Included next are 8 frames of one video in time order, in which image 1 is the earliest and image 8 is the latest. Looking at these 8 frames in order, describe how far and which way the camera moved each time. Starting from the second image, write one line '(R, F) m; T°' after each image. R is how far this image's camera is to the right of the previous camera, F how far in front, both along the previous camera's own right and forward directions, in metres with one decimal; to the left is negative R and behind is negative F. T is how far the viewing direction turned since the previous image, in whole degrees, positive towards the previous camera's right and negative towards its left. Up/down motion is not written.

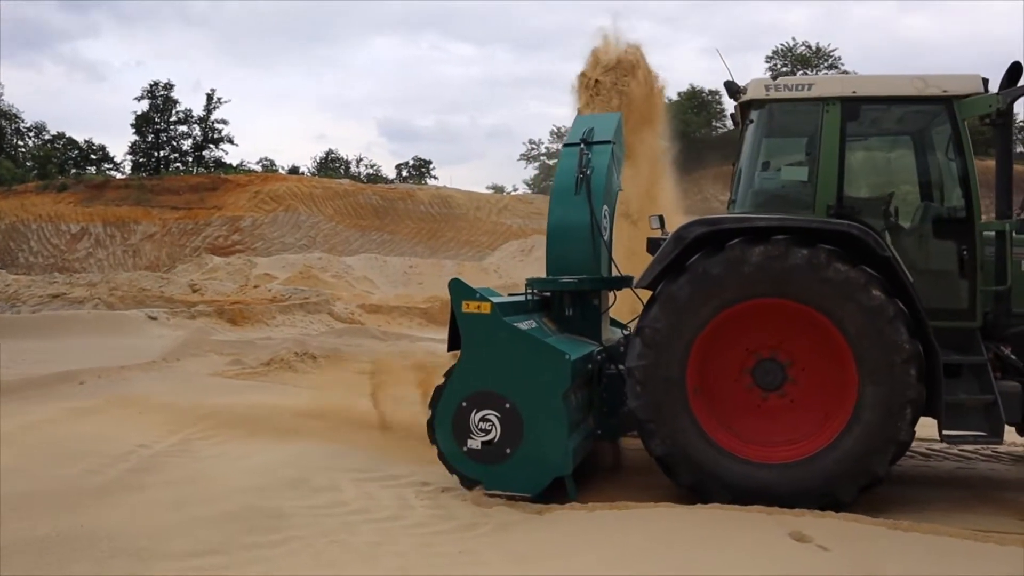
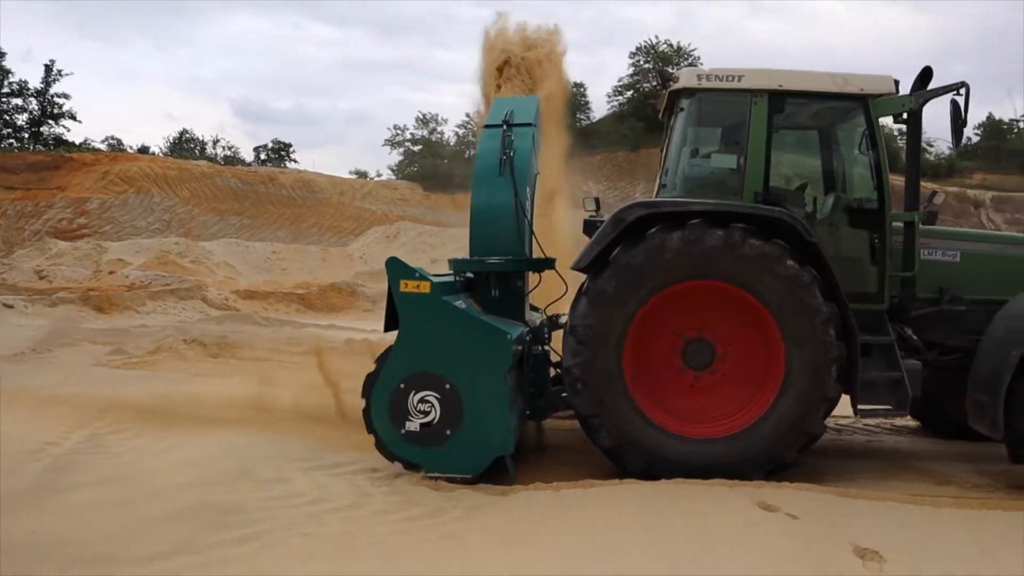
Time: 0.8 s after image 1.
(-0.4, +0.1) m; +9°
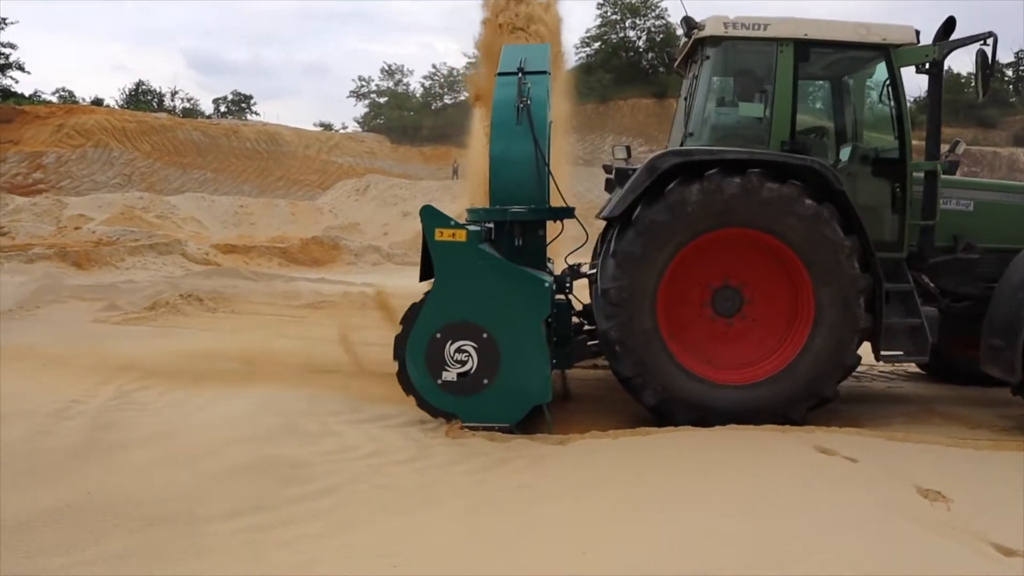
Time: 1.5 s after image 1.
(-0.4, +0.1) m; +2°
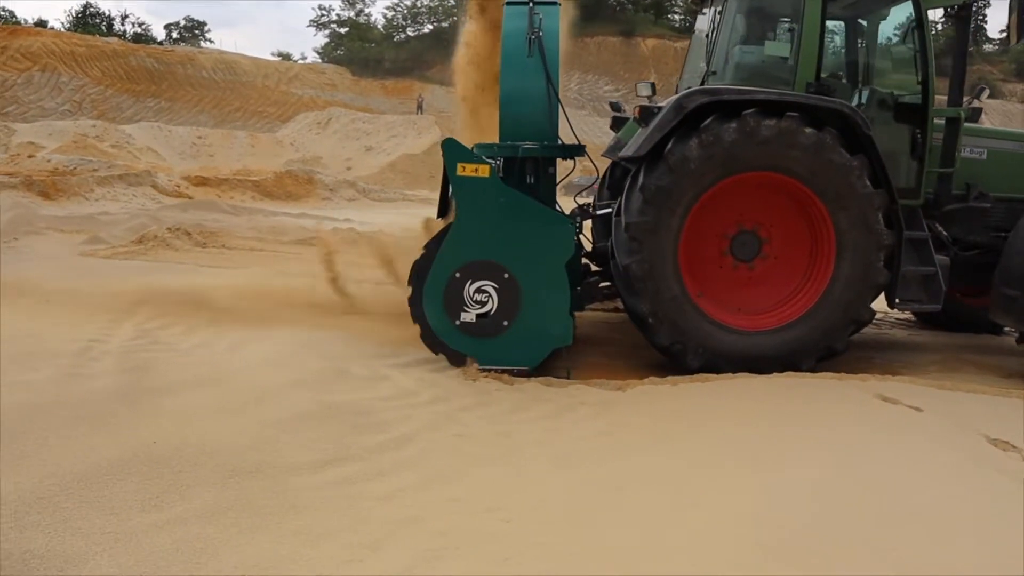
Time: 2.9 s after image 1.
(-0.4, +0.2) m; +3°
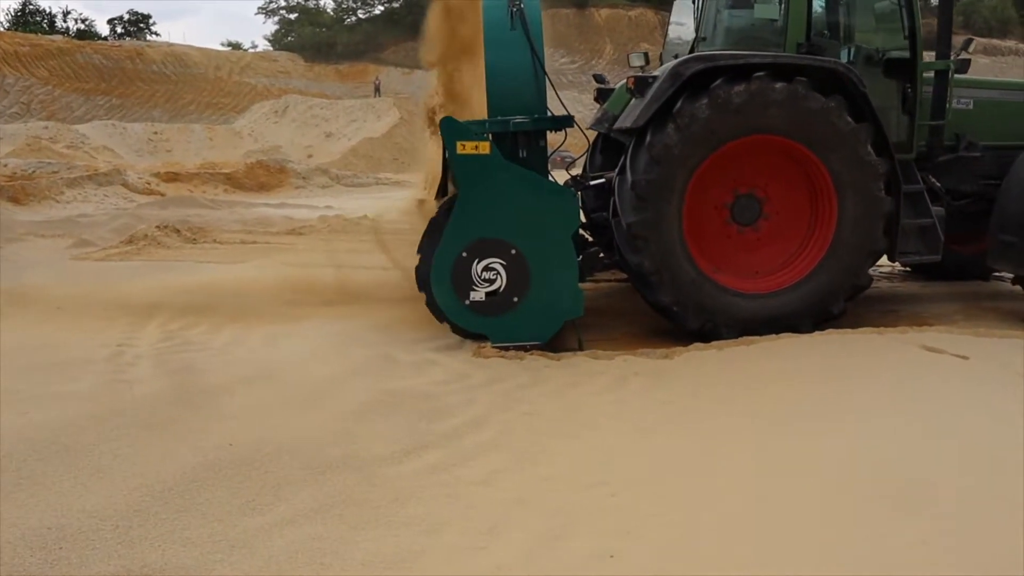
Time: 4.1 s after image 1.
(-0.3, +0.1) m; +2°
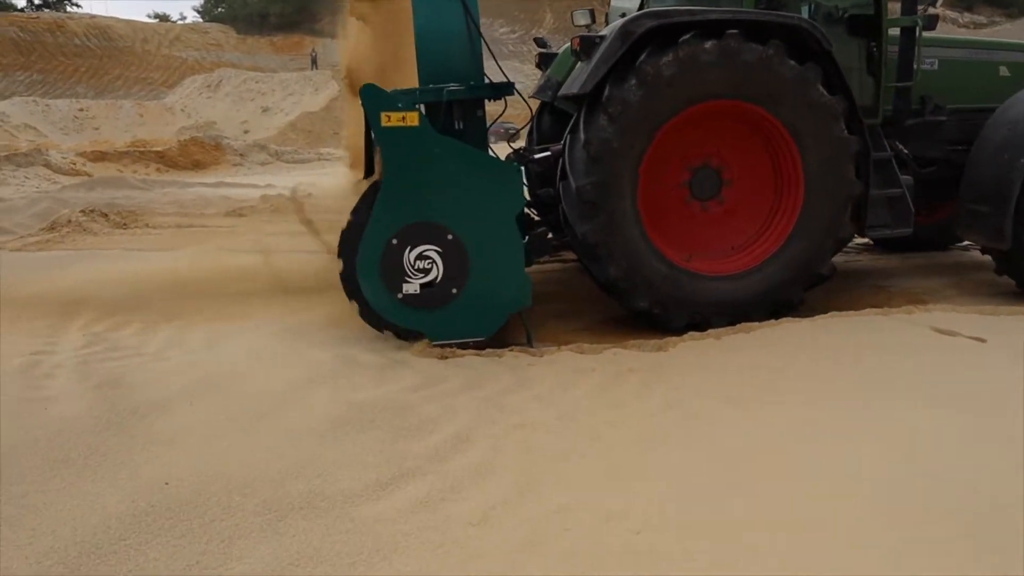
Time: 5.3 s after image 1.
(-0.1, +0.4) m; +4°
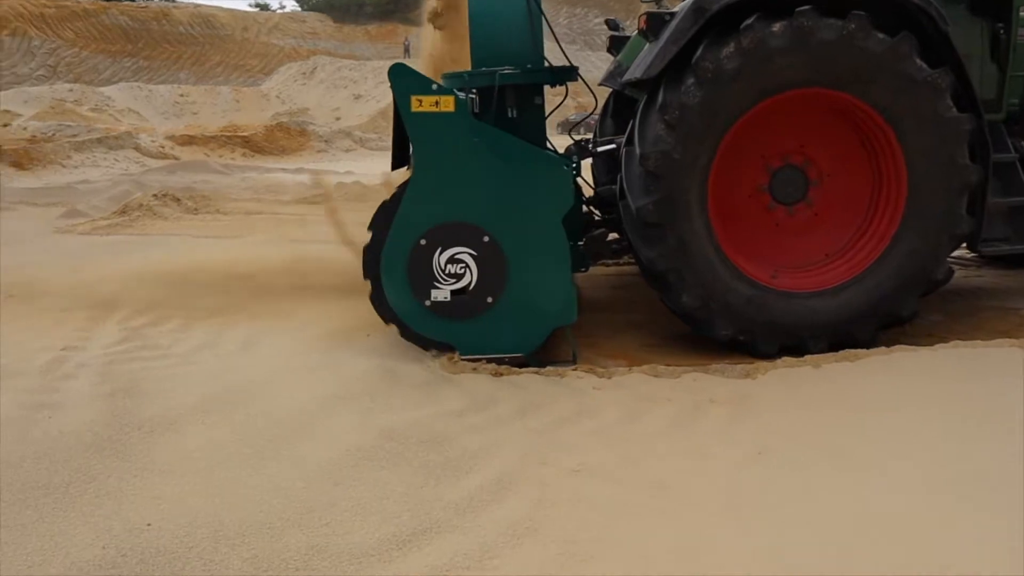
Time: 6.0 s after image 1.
(+0.1, +0.4) m; -6°
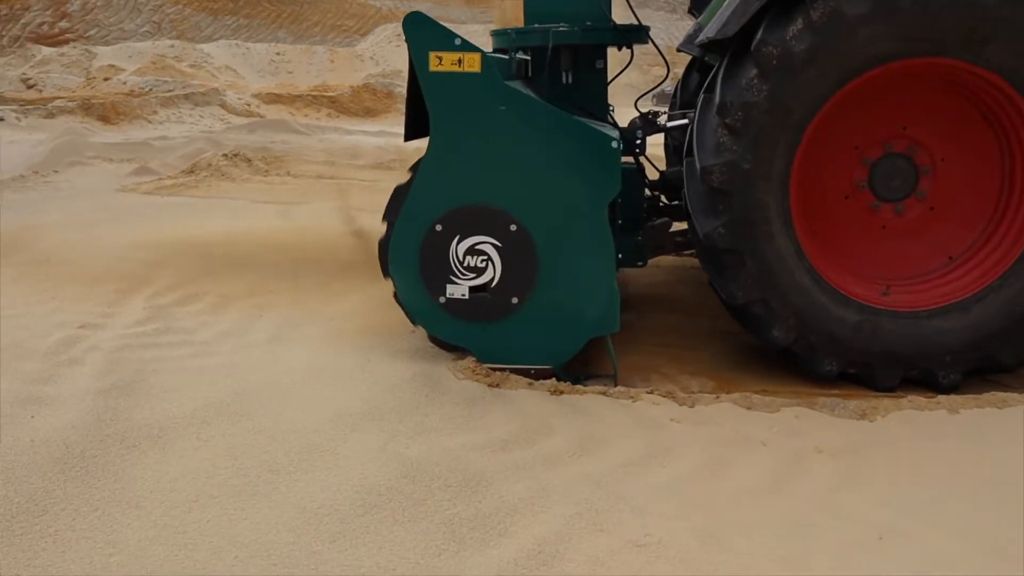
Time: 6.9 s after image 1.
(0.0, +0.5) m; -6°
